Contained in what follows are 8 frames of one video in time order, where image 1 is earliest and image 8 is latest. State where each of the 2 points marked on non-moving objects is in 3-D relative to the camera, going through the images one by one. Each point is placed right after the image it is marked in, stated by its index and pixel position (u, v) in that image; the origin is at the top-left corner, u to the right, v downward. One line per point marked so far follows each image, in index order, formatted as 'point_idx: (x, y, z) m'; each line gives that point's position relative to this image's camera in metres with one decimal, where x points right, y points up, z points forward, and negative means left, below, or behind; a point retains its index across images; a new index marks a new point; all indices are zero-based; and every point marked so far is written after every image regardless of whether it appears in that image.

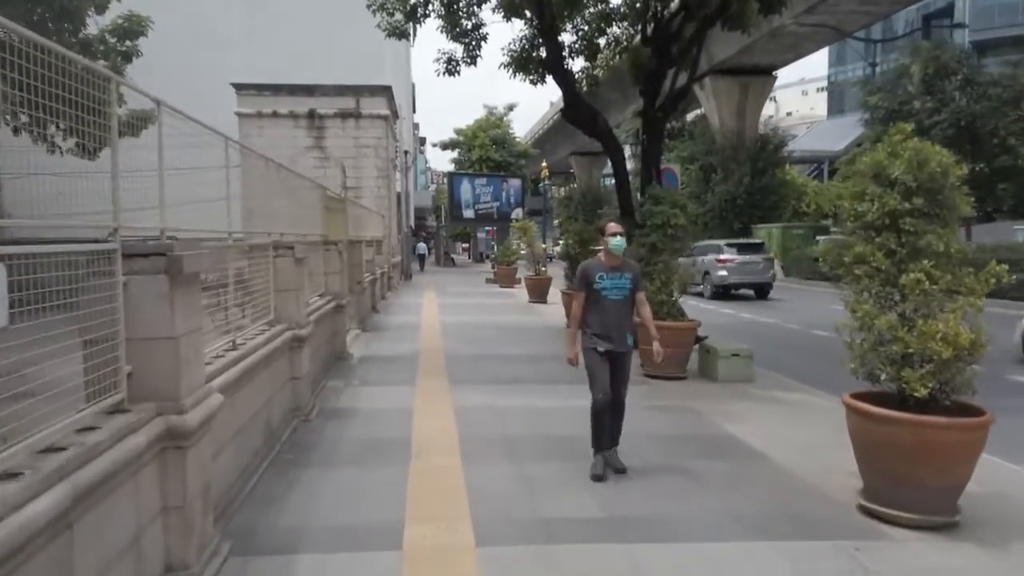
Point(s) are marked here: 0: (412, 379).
0: (-1.4, -1.3, +10.3) m
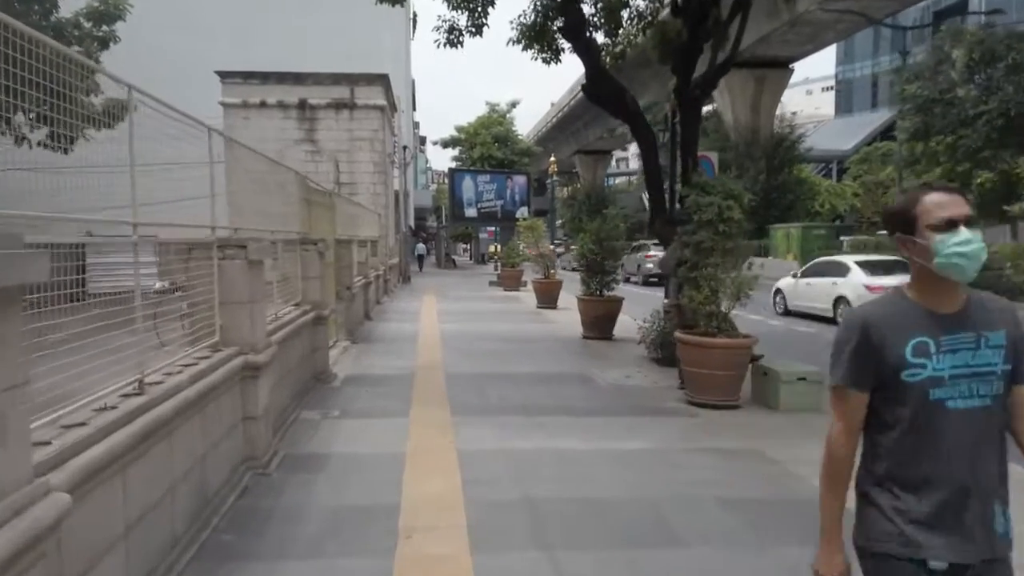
0: (-1.2, -1.4, +8.4) m
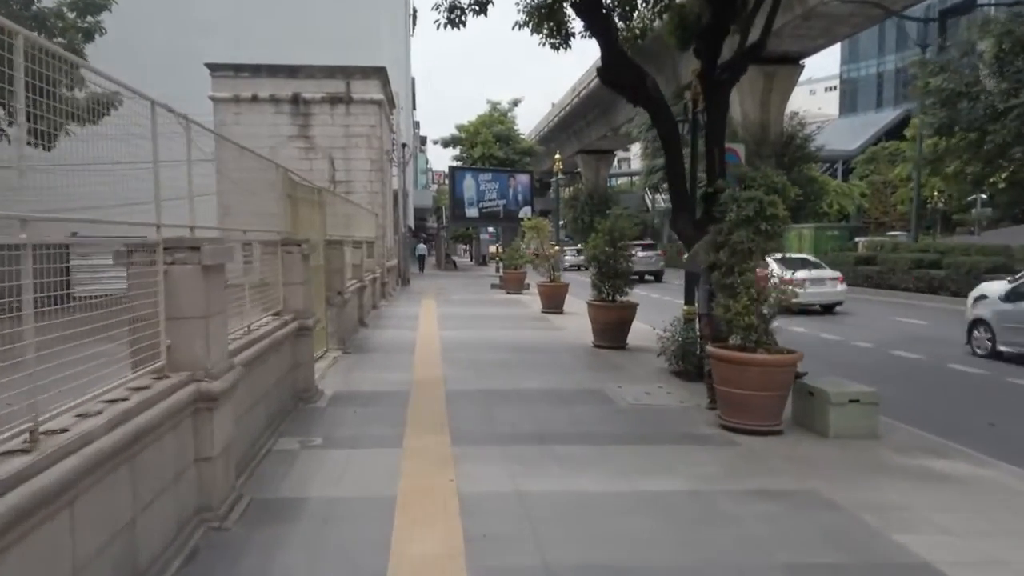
0: (-1.1, -1.5, +7.3) m
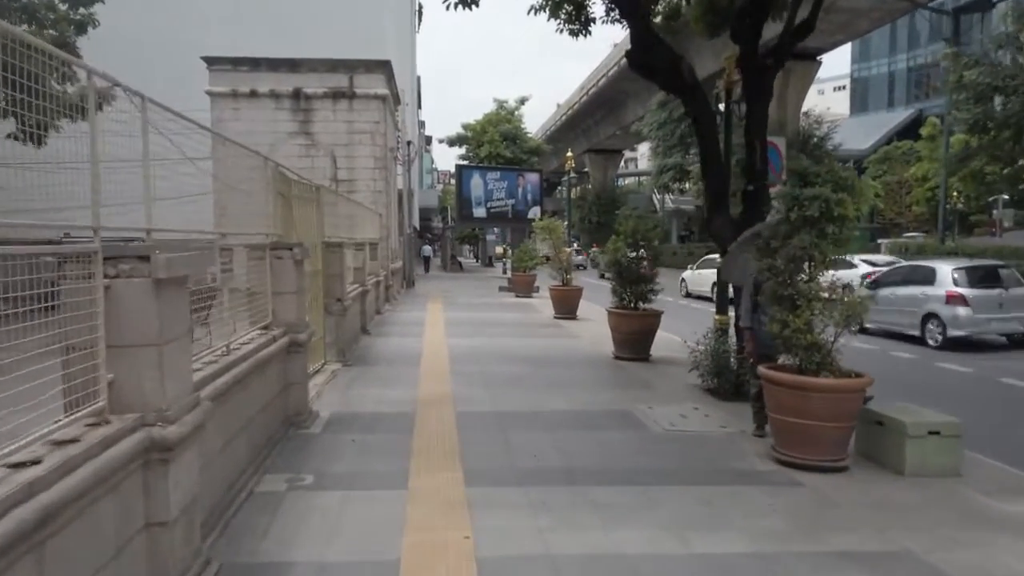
0: (-0.9, -1.6, +6.3) m
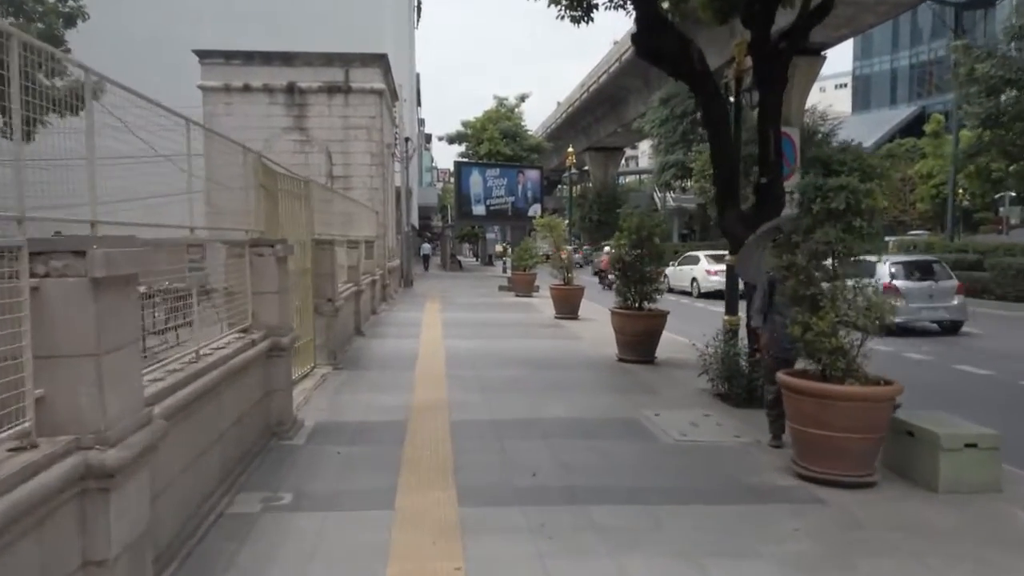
0: (-0.9, -1.6, +5.7) m
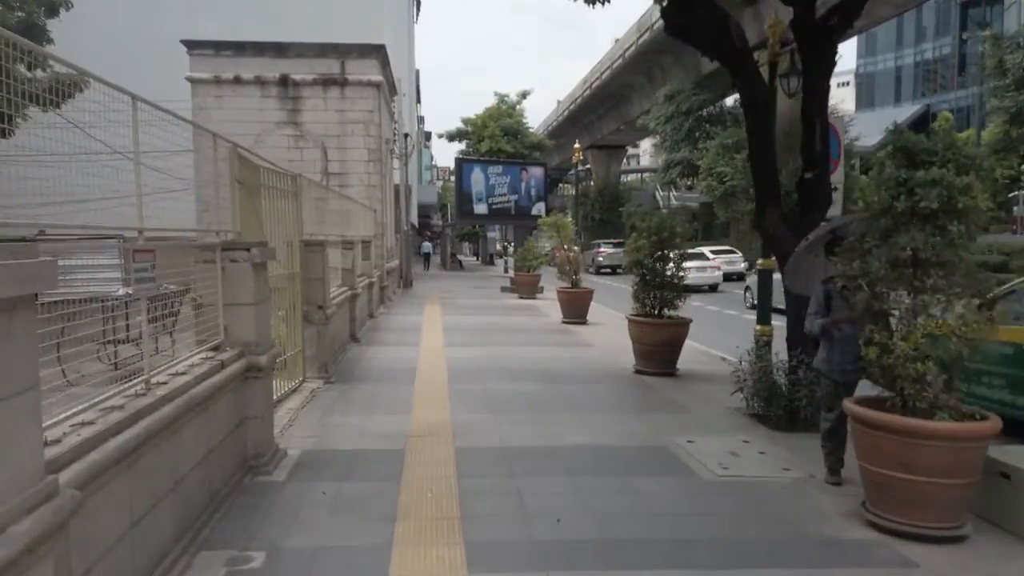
0: (-0.8, -1.7, +4.8) m
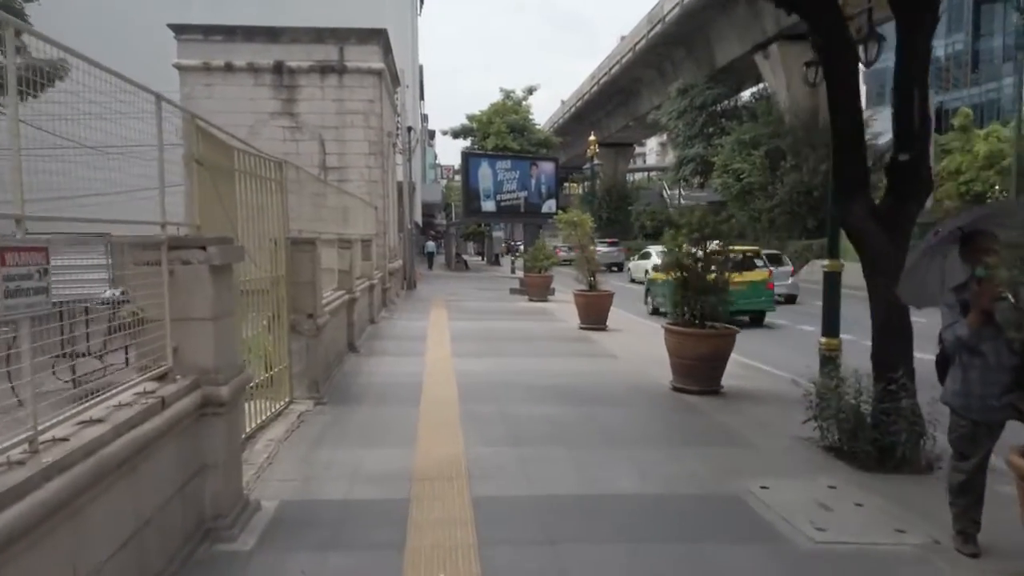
0: (-0.6, -1.7, +3.3) m
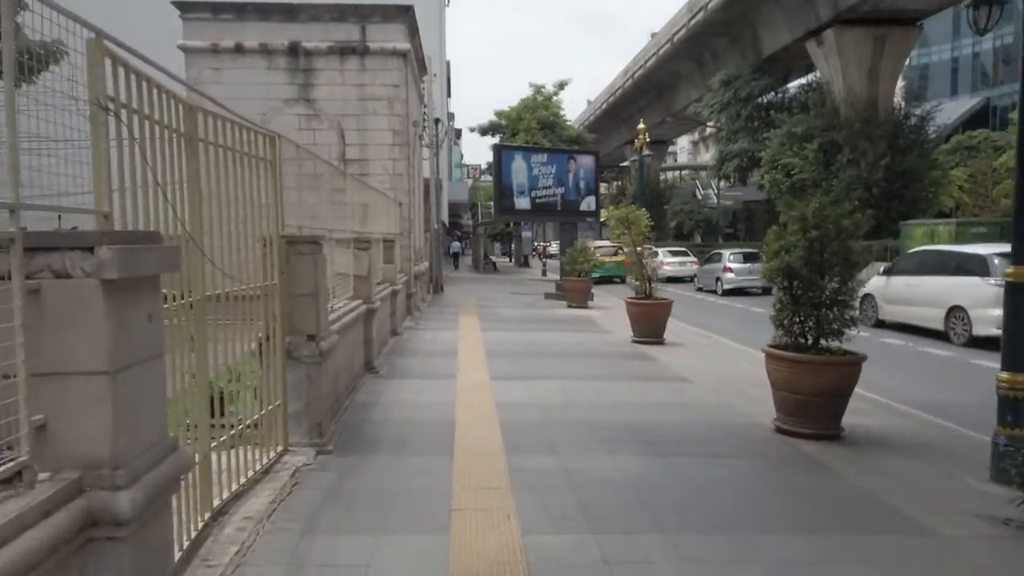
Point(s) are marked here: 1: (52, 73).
0: (-0.2, -1.8, +1.3) m
1: (-1.8, +0.9, +3.1) m
